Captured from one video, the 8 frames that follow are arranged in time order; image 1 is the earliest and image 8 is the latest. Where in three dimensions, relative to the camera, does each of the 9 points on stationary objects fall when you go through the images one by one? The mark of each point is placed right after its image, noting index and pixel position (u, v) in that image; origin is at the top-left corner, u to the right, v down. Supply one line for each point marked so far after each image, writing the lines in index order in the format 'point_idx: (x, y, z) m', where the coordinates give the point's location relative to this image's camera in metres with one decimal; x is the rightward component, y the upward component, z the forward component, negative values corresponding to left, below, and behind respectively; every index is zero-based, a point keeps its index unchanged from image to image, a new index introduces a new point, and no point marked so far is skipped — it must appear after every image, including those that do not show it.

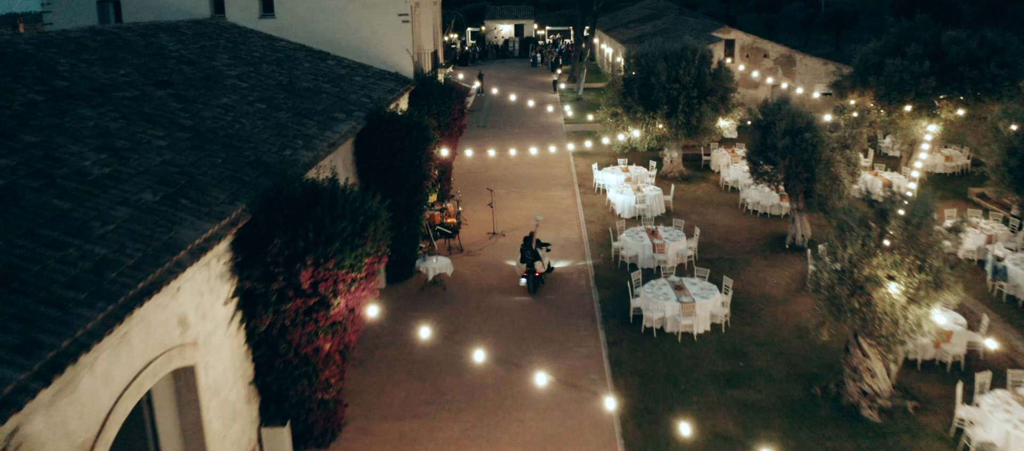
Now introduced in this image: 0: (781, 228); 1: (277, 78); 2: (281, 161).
0: (+6.9, -0.1, +19.7) m
1: (-5.1, +3.2, +16.8) m
2: (-3.4, +1.0, +11.4) m
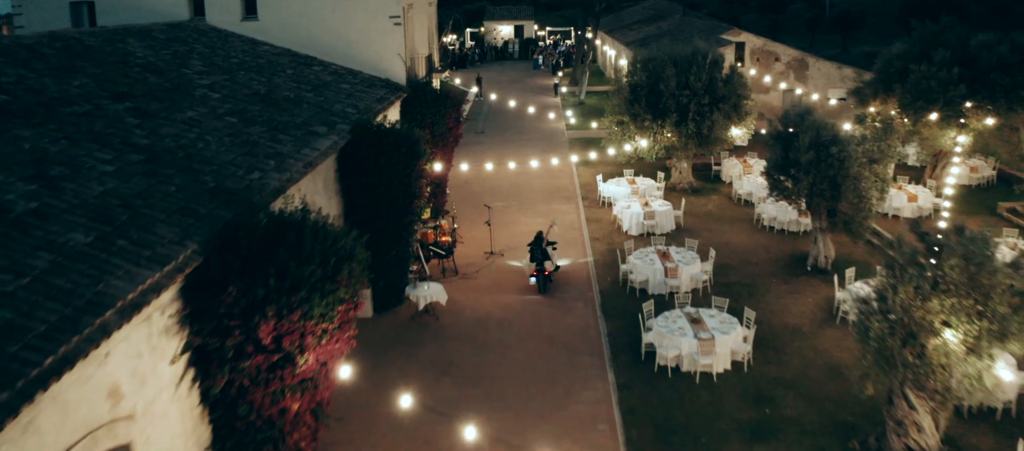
0: (+6.9, -0.6, +18.3) m
1: (-5.1, +2.8, +15.3) m
2: (-3.4, +0.5, +10.0) m
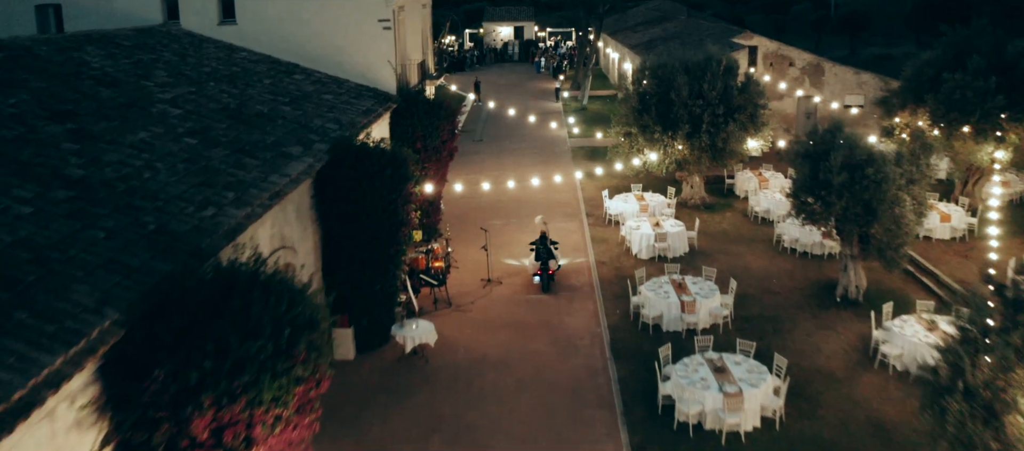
0: (+6.8, -1.1, +16.8) m
1: (-5.2, +2.2, +13.8) m
2: (-3.5, 0.0, +8.4) m
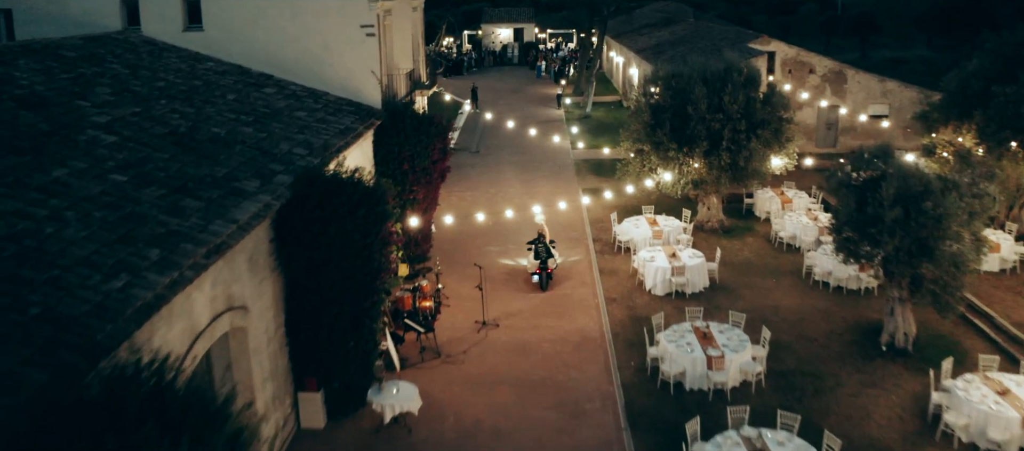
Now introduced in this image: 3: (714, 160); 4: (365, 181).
0: (+6.8, -1.7, +14.8) m
1: (-5.2, +1.6, +11.8) m
2: (-3.5, -0.7, +6.5) m
3: (+4.7, +1.5, +17.9) m
4: (-2.2, +0.7, +11.7) m
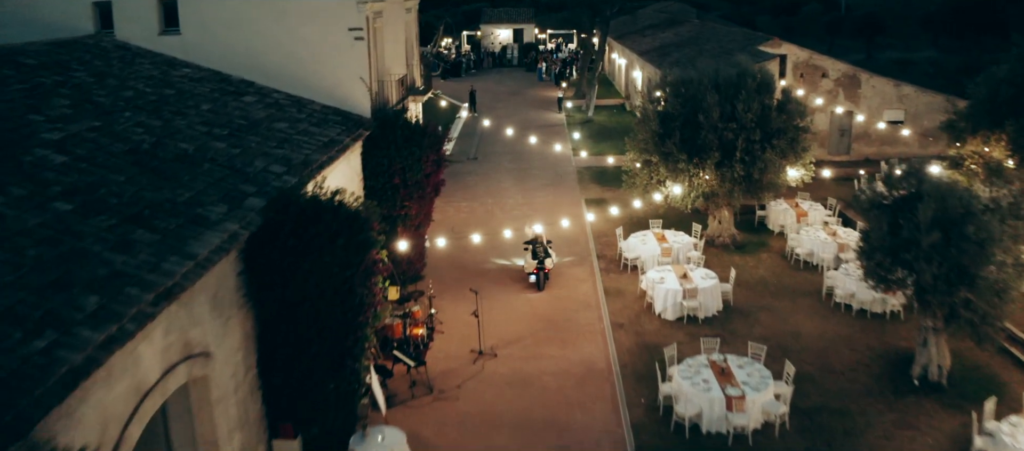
0: (+6.8, -2.1, +13.7) m
1: (-5.2, +1.2, +10.7) m
2: (-3.5, -1.1, +5.4) m
3: (+4.7, +1.2, +16.8) m
4: (-2.2, +0.3, +10.6) m
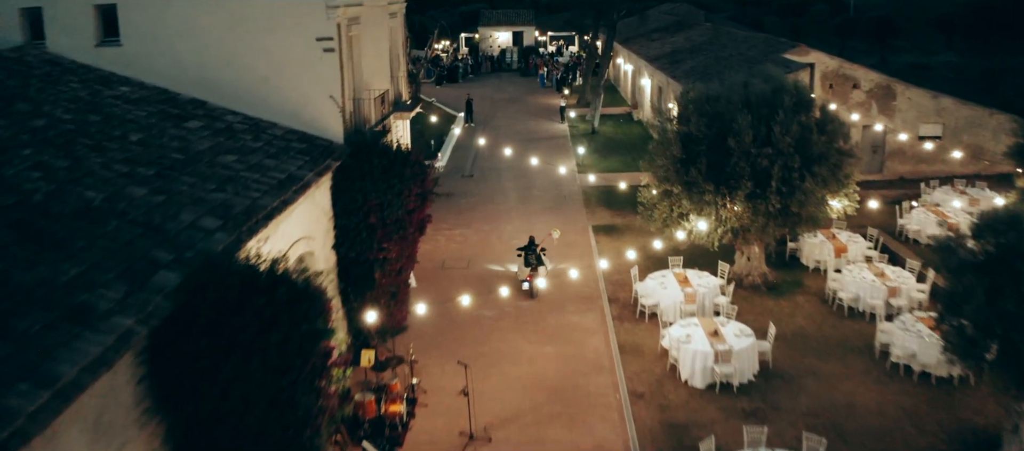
0: (+6.8, -2.9, +11.3) m
1: (-5.2, +0.4, +8.3) m
2: (-3.5, -1.8, +3.0) m
3: (+4.6, +0.4, +14.4) m
4: (-2.3, -0.5, +8.2) m
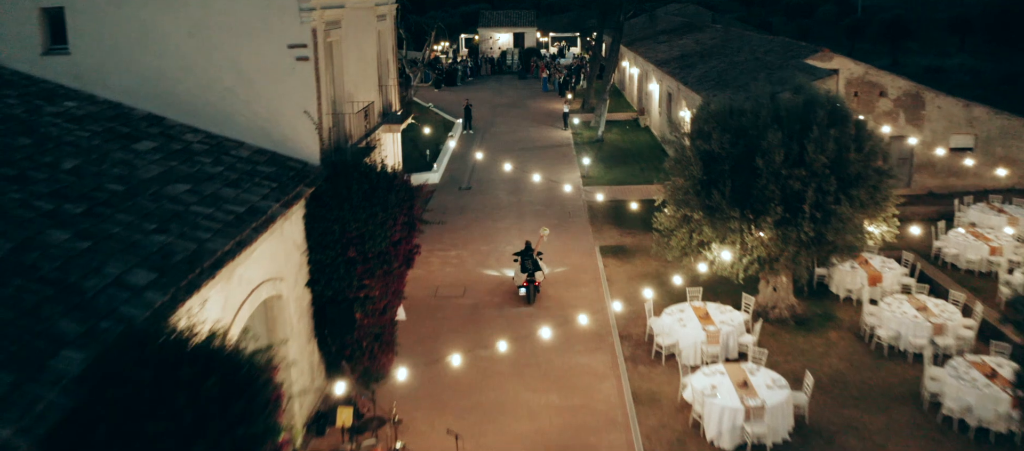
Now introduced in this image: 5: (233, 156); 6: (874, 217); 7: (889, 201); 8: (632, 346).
0: (+6.8, -3.4, +9.7) m
1: (-5.2, -0.1, +6.8) m
2: (-3.6, -2.4, +1.4) m
3: (+4.6, -0.1, +12.8) m
4: (-2.3, -1.0, +6.6) m
5: (-3.9, +1.0, +10.8) m
6: (+6.3, +0.2, +13.3) m
7: (+6.5, +0.4, +13.3) m
8: (+2.1, -2.0, +13.3) m
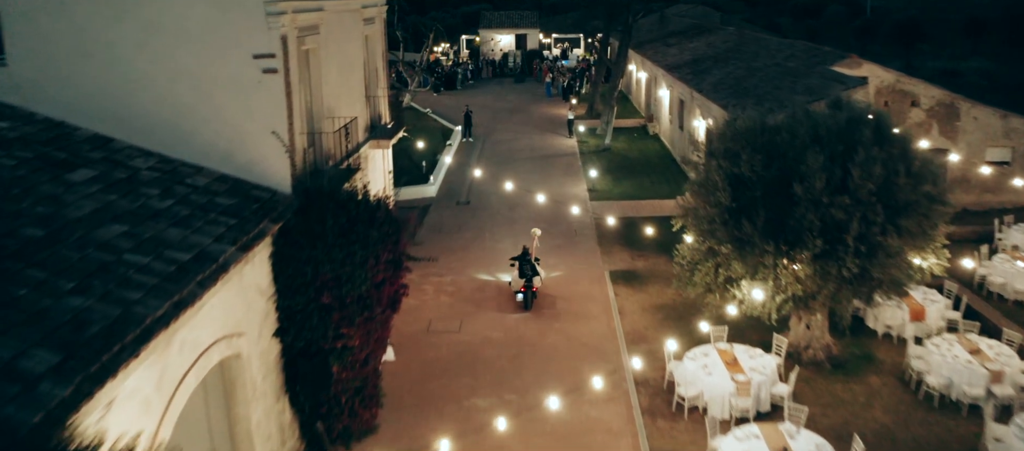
0: (+6.8, -3.9, +8.2) m
1: (-5.2, -0.5, +5.2) m
2: (-3.6, -2.8, -0.1) m
3: (+4.7, -0.6, +11.3) m
4: (-2.3, -1.5, +5.1) m
5: (-3.9, +0.5, +9.2) m
6: (+6.3, -0.3, +11.7) m
7: (+6.5, -0.1, +11.7) m
8: (+2.1, -2.5, +11.8) m
